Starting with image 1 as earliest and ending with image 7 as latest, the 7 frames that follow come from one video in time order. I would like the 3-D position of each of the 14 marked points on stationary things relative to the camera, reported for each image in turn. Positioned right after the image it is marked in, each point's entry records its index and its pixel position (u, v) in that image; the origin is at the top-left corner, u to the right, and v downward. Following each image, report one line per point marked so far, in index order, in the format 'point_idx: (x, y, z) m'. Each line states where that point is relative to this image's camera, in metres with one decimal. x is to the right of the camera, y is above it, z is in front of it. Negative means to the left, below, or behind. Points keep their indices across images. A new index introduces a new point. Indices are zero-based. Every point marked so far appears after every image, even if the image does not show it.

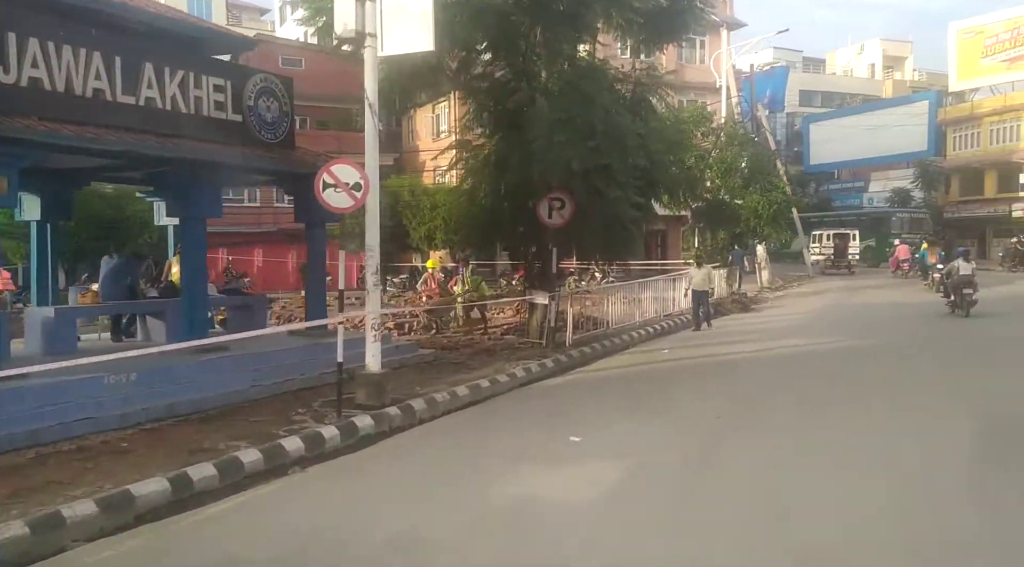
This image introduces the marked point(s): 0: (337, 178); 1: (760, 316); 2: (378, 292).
0: (-1.6, +1.0, +7.8) m
1: (+5.8, -0.8, +20.0) m
2: (-1.4, -0.1, +8.6) m
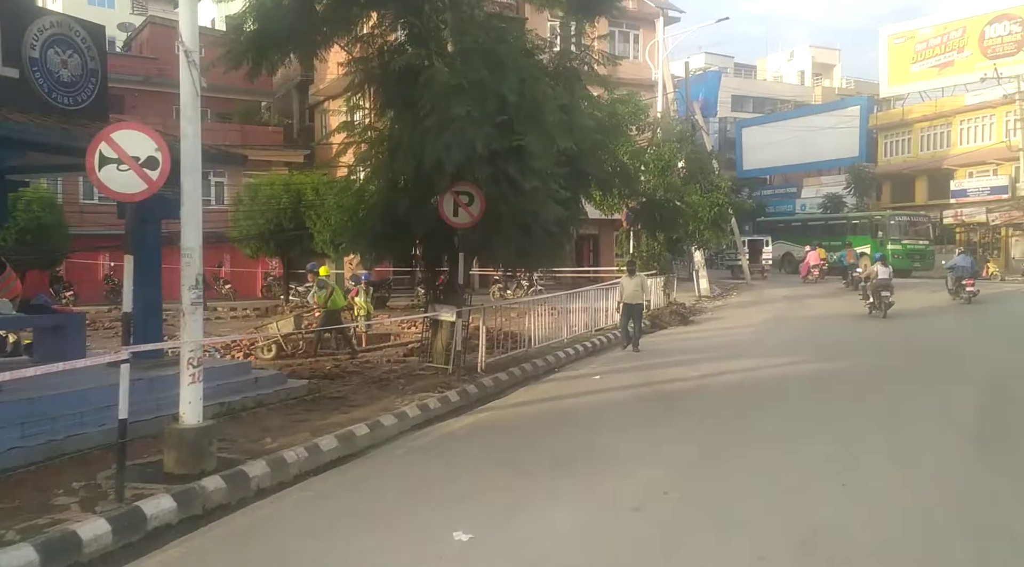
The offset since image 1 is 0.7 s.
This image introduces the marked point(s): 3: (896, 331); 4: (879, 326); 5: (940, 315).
0: (-2.5, +0.9, +5.4) m
1: (+4.0, -1.0, +18.1) m
2: (-2.3, -0.2, +6.1) m
3: (+7.8, -1.0, +17.4) m
4: (+8.0, -0.9, +18.8) m
5: (+10.2, -0.8, +20.3) m
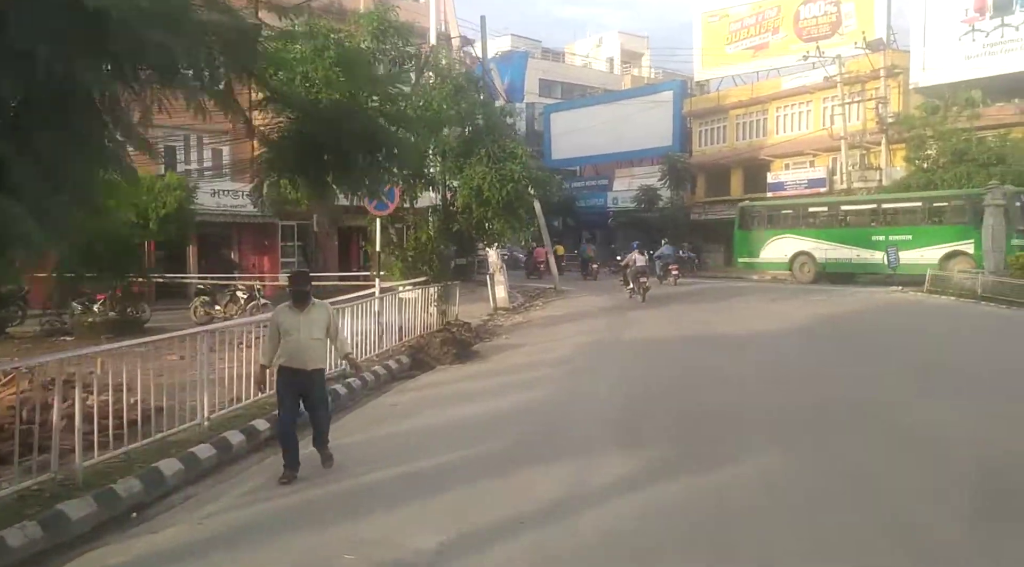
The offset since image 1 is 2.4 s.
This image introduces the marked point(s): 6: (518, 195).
0: (-4.0, +0.6, -2.1) m
1: (-0.5, -1.2, +11.7) m
2: (-4.0, -0.5, -1.3) m
3: (+3.4, -1.2, +12.0) m
4: (+3.3, -1.1, +13.3) m
5: (+5.1, -0.9, +15.3) m
6: (+0.1, +1.5, +13.7) m
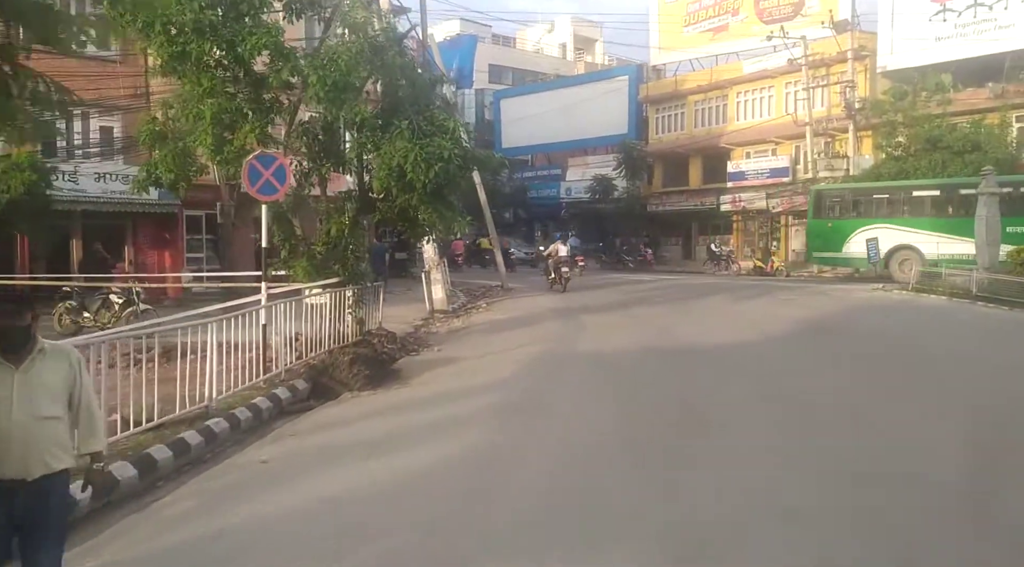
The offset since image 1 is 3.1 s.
0: (-4.1, +0.4, -4.8) m
1: (-1.3, -1.2, +9.3) m
2: (-4.1, -0.7, -3.9) m
3: (+2.6, -1.2, +9.7) m
4: (+2.4, -1.1, +11.0) m
5: (+4.1, -0.9, +13.1) m
6: (-0.8, +1.4, +11.2) m
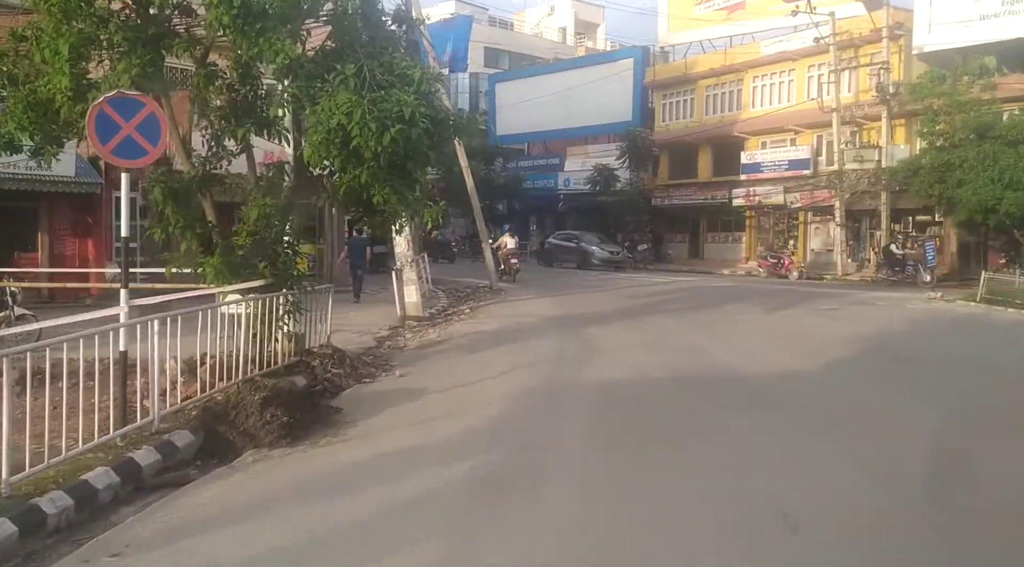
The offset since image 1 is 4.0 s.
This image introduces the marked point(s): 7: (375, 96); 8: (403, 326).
0: (-4.2, +0.3, -7.7) m
1: (-1.4, -1.3, +6.3) m
2: (-4.2, -0.8, -6.9) m
3: (+2.4, -1.4, +6.7) m
4: (+2.2, -1.2, +8.1) m
5: (+3.9, -1.0, +10.2) m
6: (-1.0, +1.4, +8.2) m
7: (-1.3, +1.7, +8.0) m
8: (-1.8, -0.7, +13.7) m
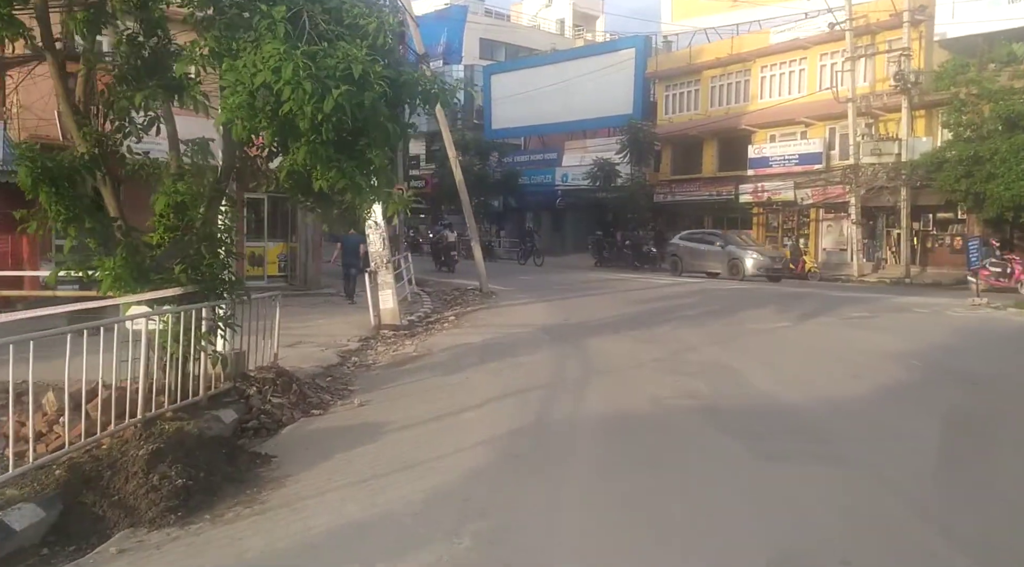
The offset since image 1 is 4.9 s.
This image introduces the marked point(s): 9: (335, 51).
0: (-4.2, +0.2, -9.6) m
1: (-1.6, -1.4, +4.5) m
2: (-4.3, -0.9, -8.7) m
3: (+2.3, -1.4, +4.9) m
4: (+2.1, -1.3, +6.3) m
5: (+3.8, -1.1, +8.4) m
6: (-1.1, +1.3, +6.4) m
7: (-1.4, +1.7, +6.2) m
8: (-1.9, -0.7, +11.9) m
9: (-1.3, +1.7, +6.4) m
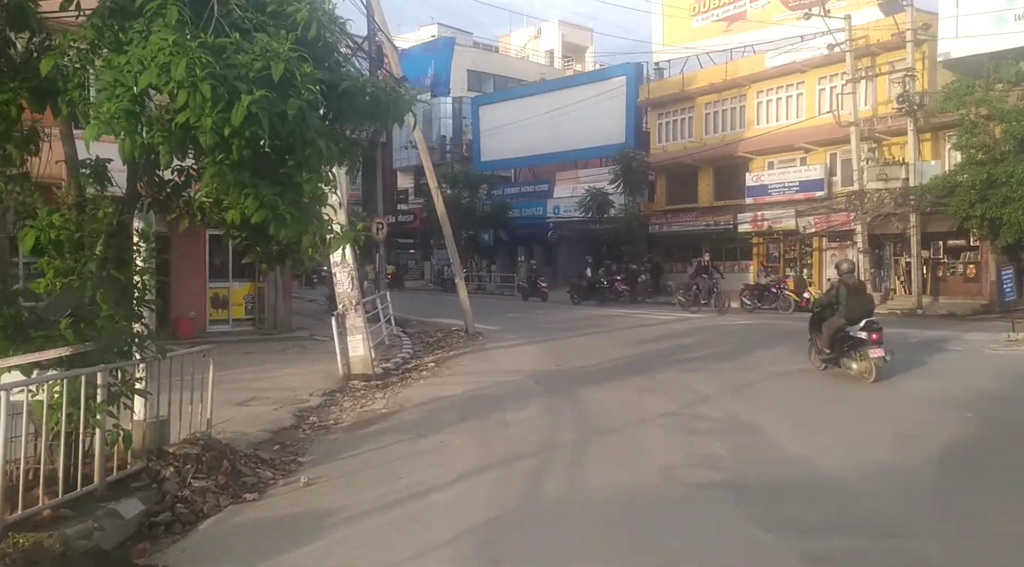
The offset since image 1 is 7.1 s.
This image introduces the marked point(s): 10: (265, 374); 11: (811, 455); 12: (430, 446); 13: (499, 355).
0: (-4.3, +0.4, -11.0) m
1: (-1.7, -1.7, +3.0) m
2: (-4.3, -0.7, -10.2) m
3: (+2.2, -1.7, +3.5) m
4: (+2.0, -1.6, +4.8) m
5: (+3.6, -1.5, +6.9) m
6: (-1.3, +0.9, +5.0) m
7: (-1.6, +1.3, +4.9) m
8: (-2.1, -1.3, +10.4) m
9: (-1.5, +1.4, +5.0) m
10: (-3.4, -1.2, +11.6) m
11: (+2.5, -1.5, +7.0) m
12: (-0.7, -1.5, +7.7) m
13: (-0.2, -1.1, +13.3) m
